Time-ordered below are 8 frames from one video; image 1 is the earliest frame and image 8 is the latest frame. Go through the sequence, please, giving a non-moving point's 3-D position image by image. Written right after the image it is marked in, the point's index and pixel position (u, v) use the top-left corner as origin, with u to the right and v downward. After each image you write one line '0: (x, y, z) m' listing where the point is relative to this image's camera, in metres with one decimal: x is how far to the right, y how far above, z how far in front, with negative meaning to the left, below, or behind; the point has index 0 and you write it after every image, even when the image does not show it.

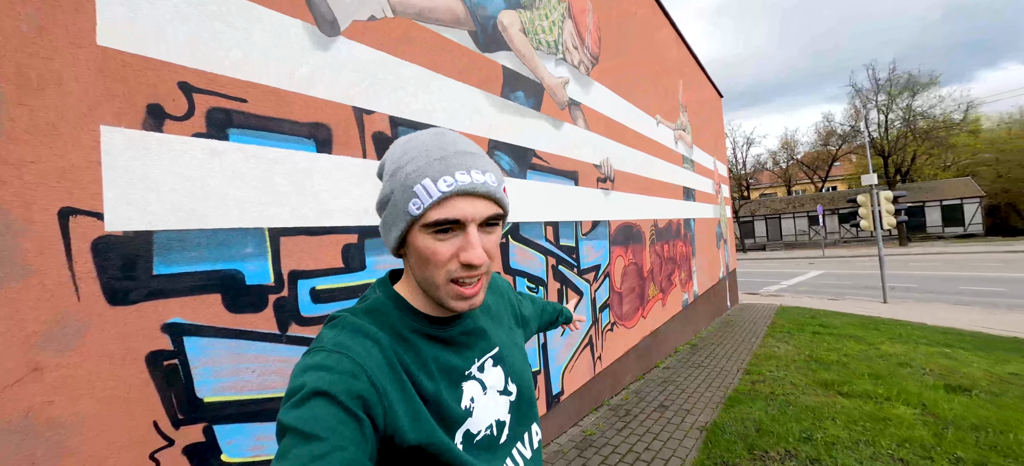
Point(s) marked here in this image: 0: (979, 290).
0: (+16.8, -2.0, +13.2) m
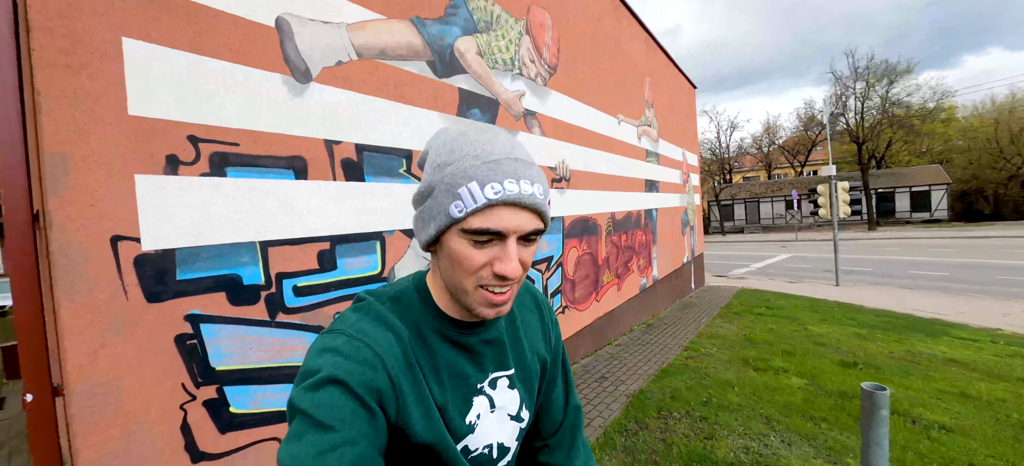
0: (+16.1, -1.6, +14.3) m
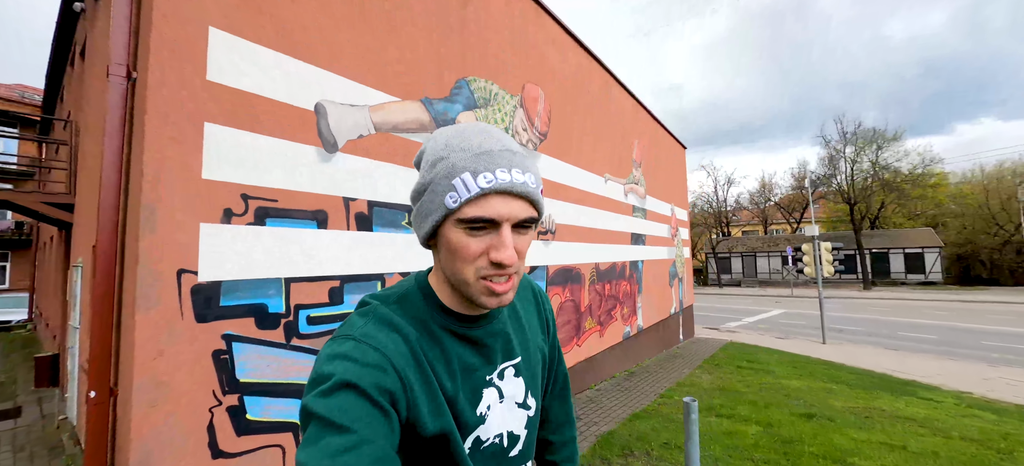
0: (+15.8, -4.1, +14.5) m
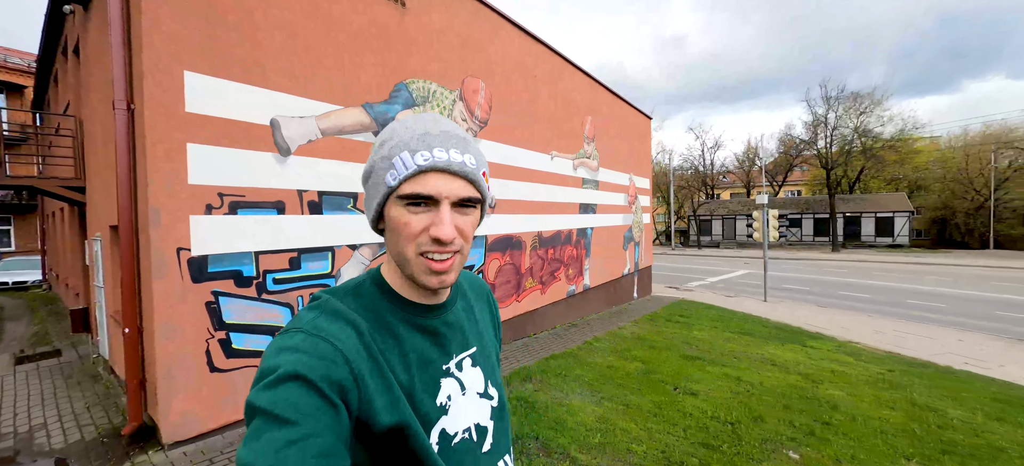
0: (+14.7, -2.7, +16.1) m
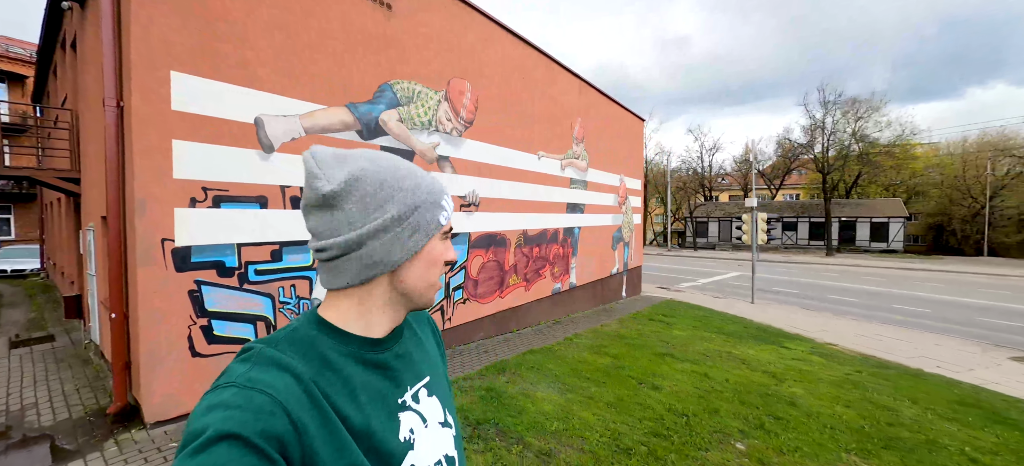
0: (+14.4, -2.9, +16.3) m
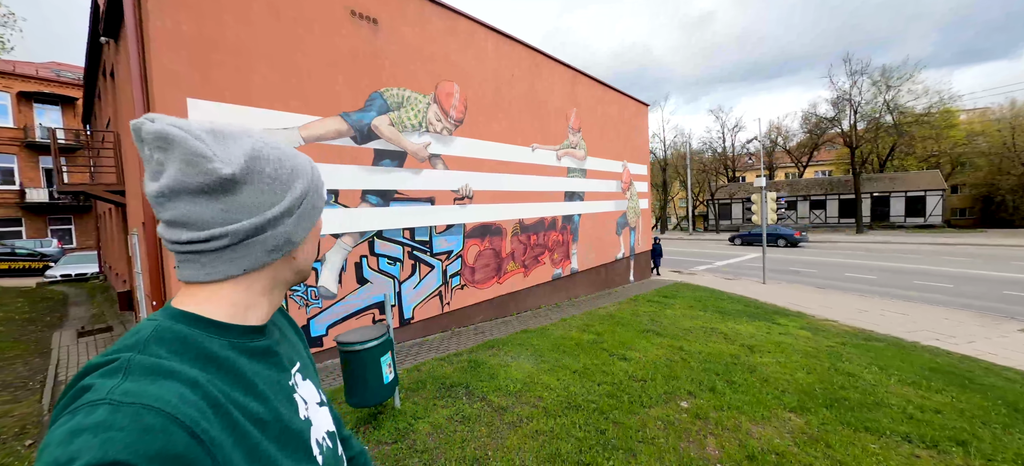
0: (+14.8, -1.9, +15.9) m
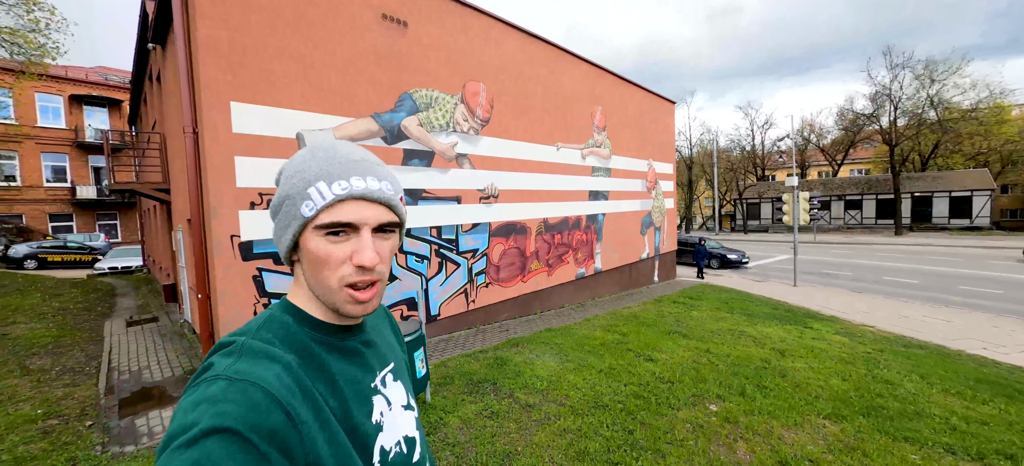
0: (+15.7, -2.0, +15.2) m
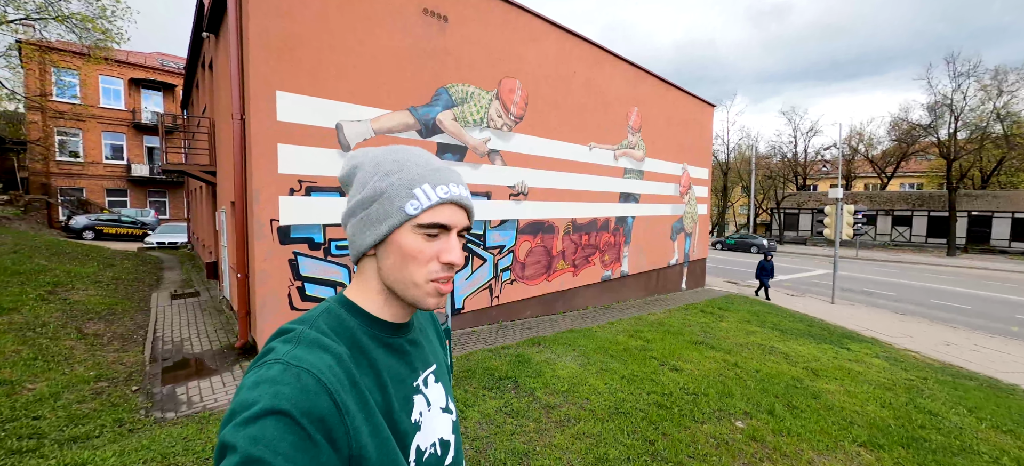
0: (+16.6, -2.8, +14.2) m
